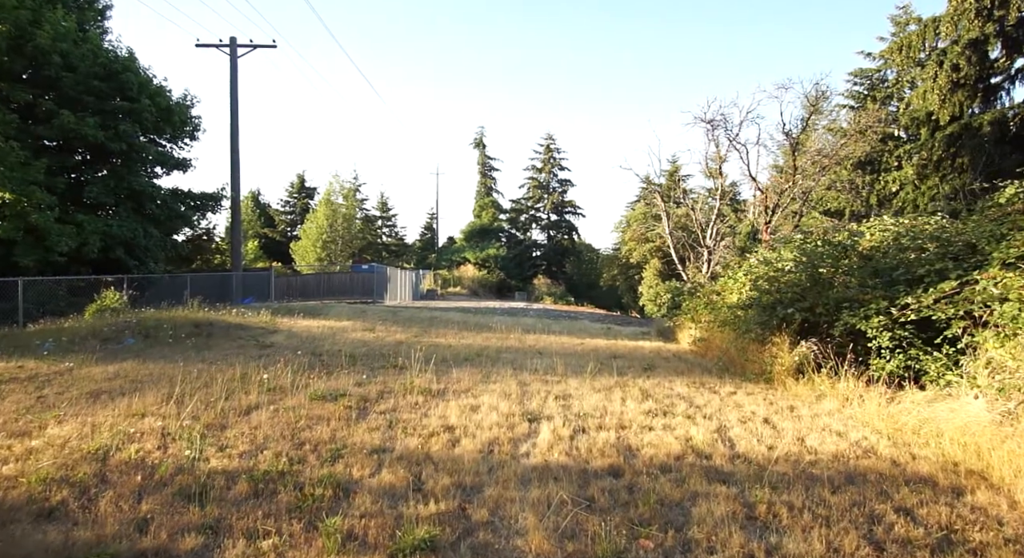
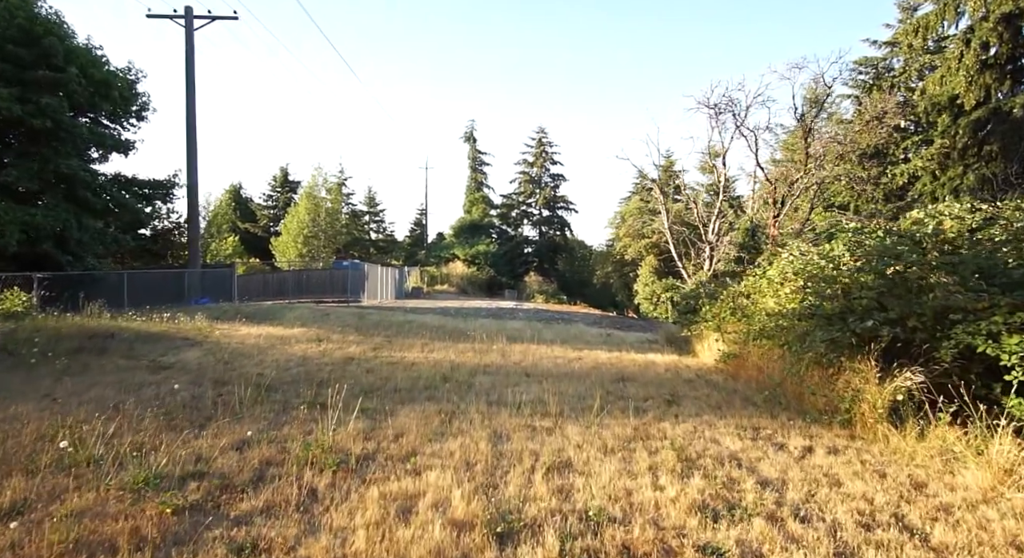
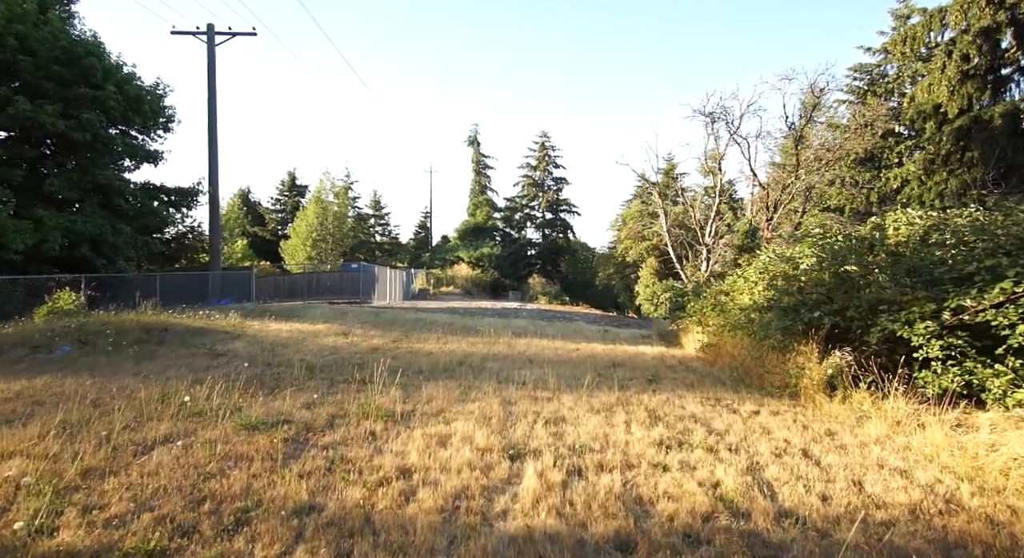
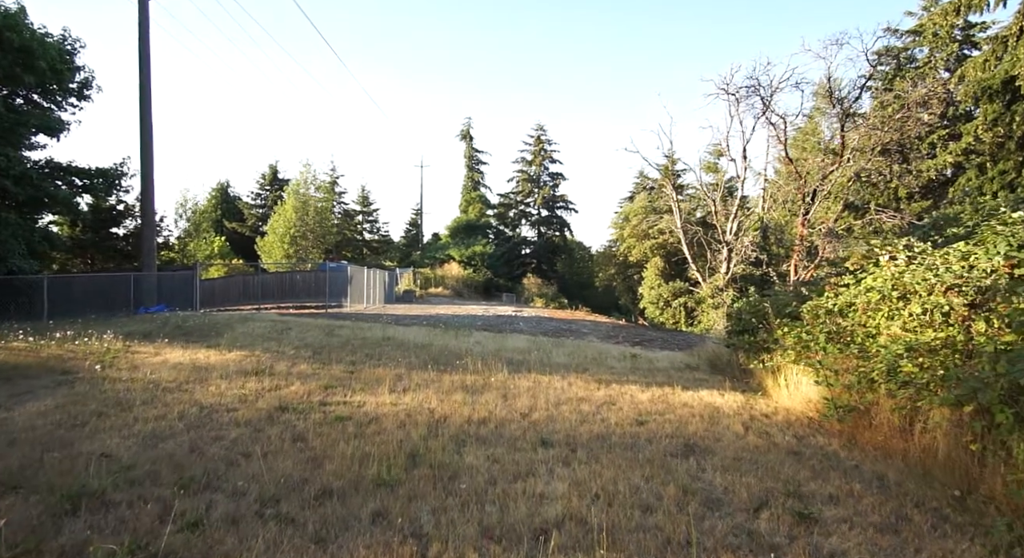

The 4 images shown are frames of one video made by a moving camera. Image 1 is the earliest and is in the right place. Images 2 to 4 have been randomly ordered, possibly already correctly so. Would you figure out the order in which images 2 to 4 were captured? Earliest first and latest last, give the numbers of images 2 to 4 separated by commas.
3, 2, 4
